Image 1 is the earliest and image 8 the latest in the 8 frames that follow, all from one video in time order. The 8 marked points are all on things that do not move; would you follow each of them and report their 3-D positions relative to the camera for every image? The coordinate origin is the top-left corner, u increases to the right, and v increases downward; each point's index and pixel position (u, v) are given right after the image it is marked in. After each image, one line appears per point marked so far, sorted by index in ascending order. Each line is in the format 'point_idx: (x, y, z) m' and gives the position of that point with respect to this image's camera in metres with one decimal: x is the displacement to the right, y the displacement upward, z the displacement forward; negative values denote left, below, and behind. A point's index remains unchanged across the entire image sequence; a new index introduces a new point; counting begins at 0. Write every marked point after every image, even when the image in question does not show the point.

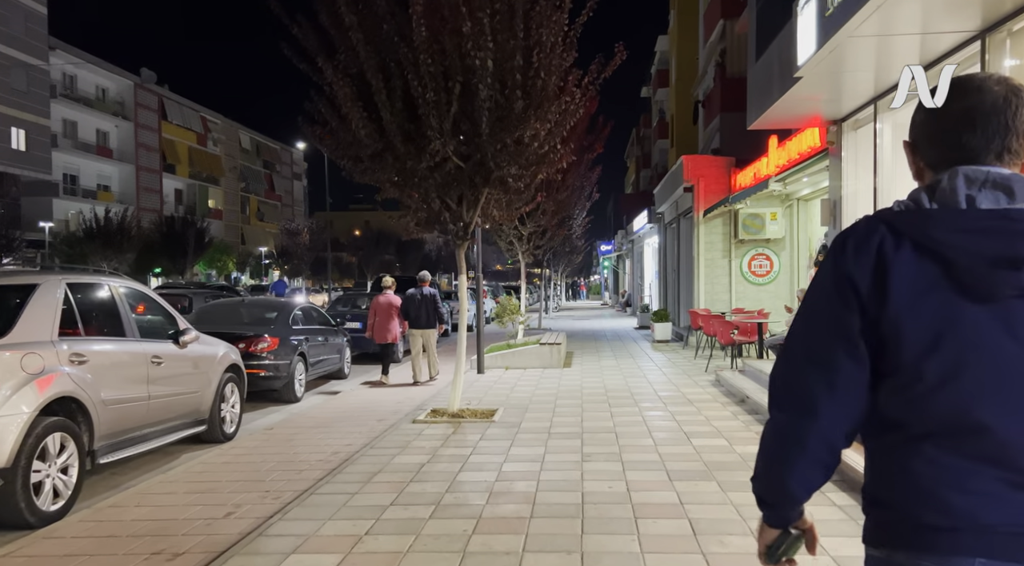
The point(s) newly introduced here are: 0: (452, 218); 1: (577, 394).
0: (-0.7, +0.8, +8.4) m
1: (+0.9, -1.6, +9.6) m
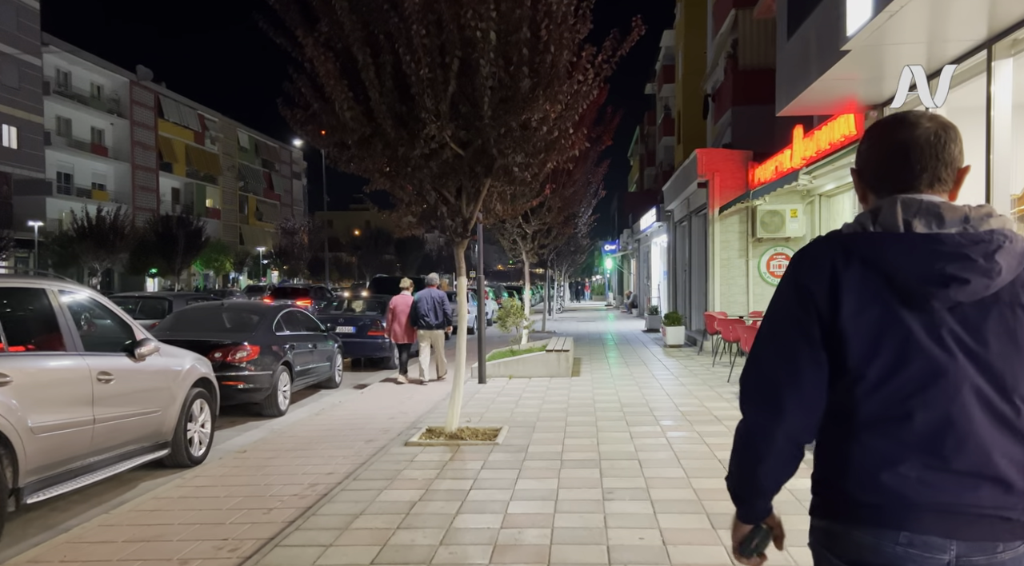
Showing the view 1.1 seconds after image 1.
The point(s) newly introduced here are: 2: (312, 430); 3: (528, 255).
0: (-0.7, +0.8, +7.5) m
1: (+1.0, -1.6, +8.7) m
2: (-2.4, -1.8, +8.4) m
3: (+0.4, +0.6, +15.7) m
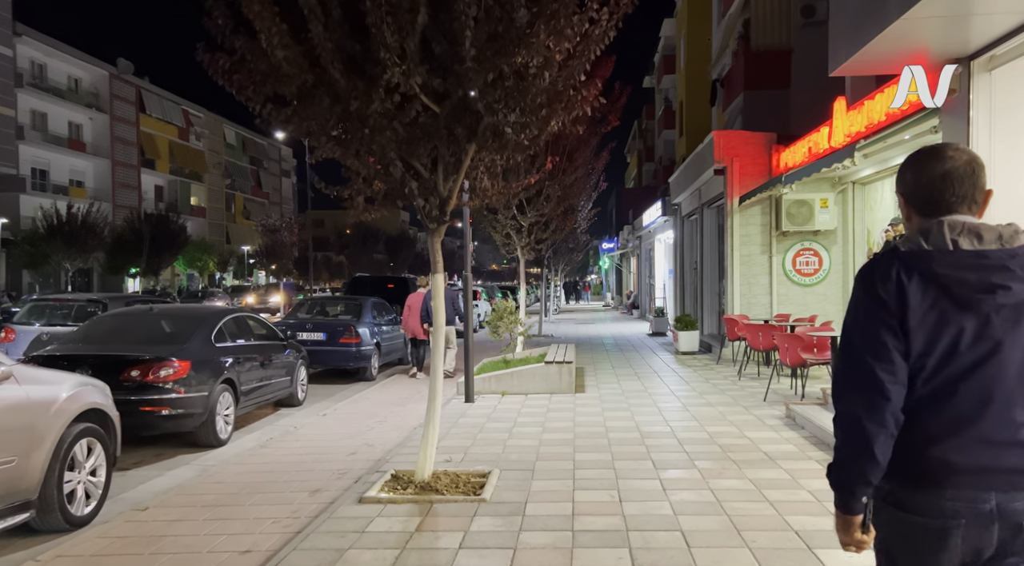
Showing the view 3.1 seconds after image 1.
0: (-0.7, +0.8, +5.7) m
1: (+0.9, -1.6, +6.9) m
2: (-2.5, -1.8, +6.6) m
3: (+0.2, +0.6, +13.9) m
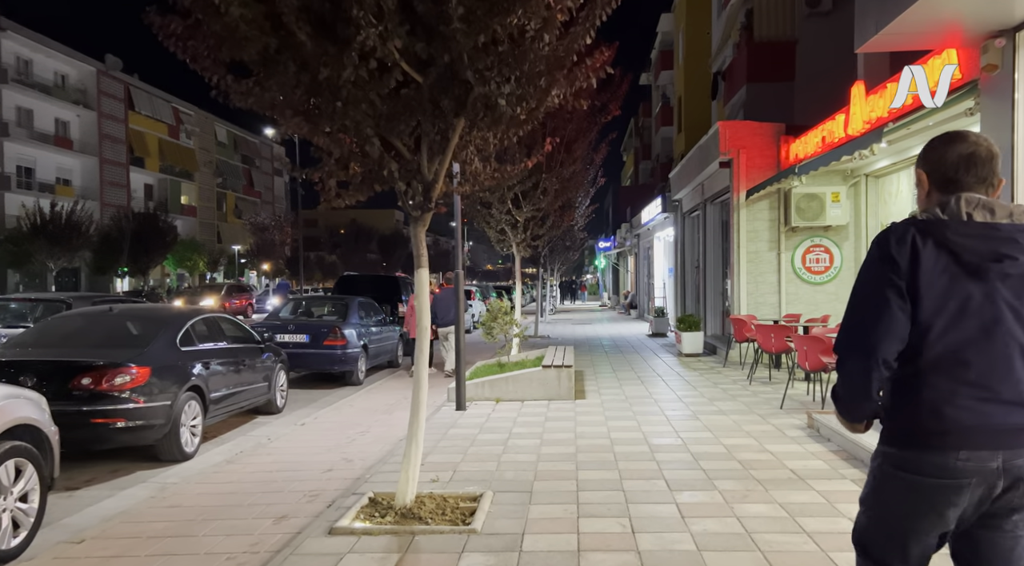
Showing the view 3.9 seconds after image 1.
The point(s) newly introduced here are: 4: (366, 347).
0: (-0.8, +0.8, +5.0) m
1: (+0.9, -1.6, +6.2) m
2: (-2.5, -1.7, +5.8) m
3: (+0.1, +0.7, +13.2) m
4: (-2.7, -1.2, +12.8) m
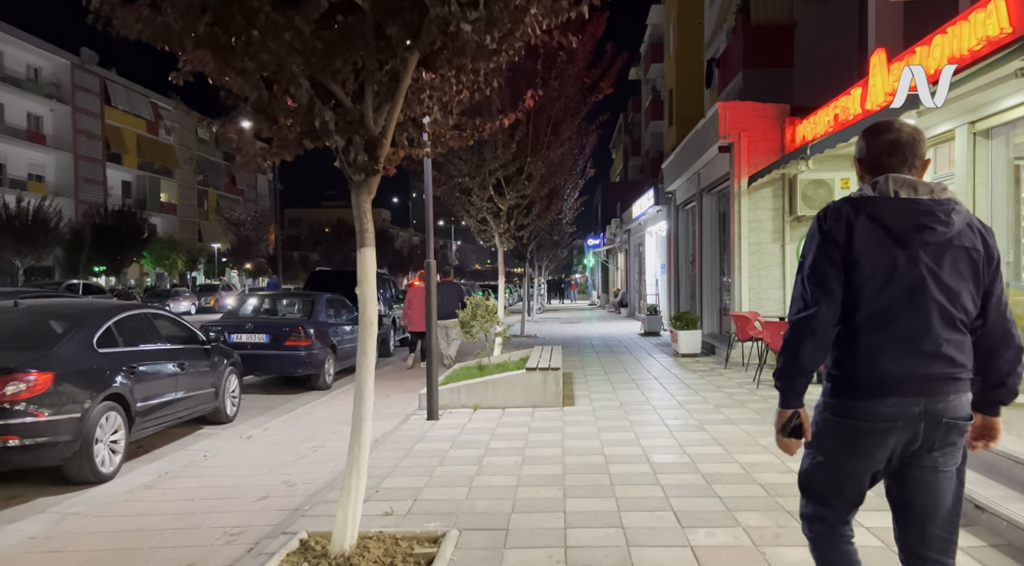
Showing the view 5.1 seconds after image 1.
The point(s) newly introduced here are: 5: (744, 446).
0: (-1.0, +0.9, +3.9) m
1: (+0.7, -1.5, +5.1) m
2: (-2.7, -1.6, +4.7) m
3: (-0.2, +0.8, +12.1) m
4: (-3.0, -1.1, +11.7) m
5: (+2.0, -1.4, +6.0) m
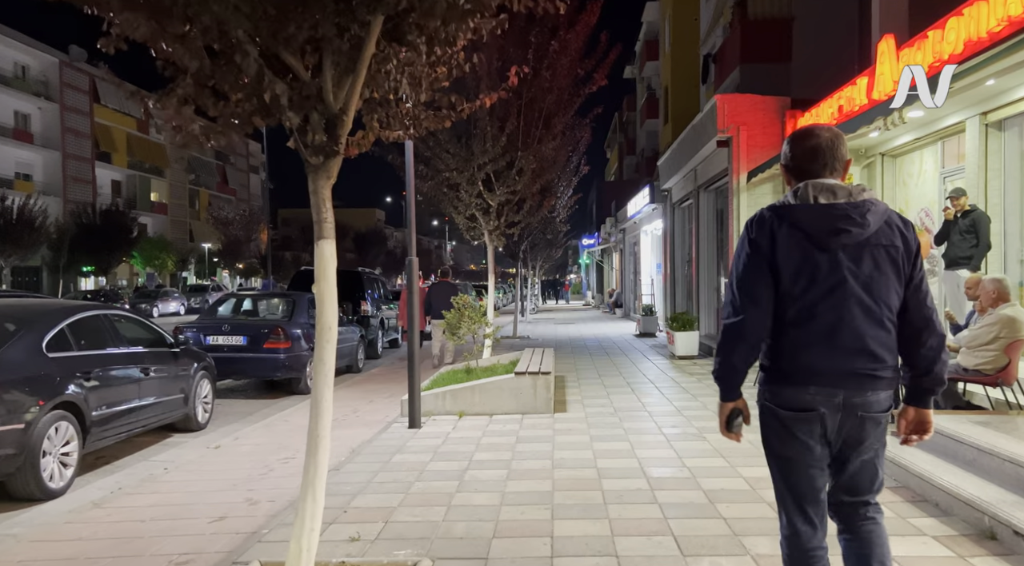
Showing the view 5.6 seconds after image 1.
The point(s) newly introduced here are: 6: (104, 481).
0: (-1.1, +0.9, +3.4) m
1: (+0.6, -1.5, +4.7) m
2: (-2.8, -1.6, +4.2) m
3: (-0.3, +0.8, +11.7) m
4: (-3.2, -1.1, +11.2) m
5: (+1.9, -1.4, +5.6) m
6: (-3.6, -1.7, +6.0) m
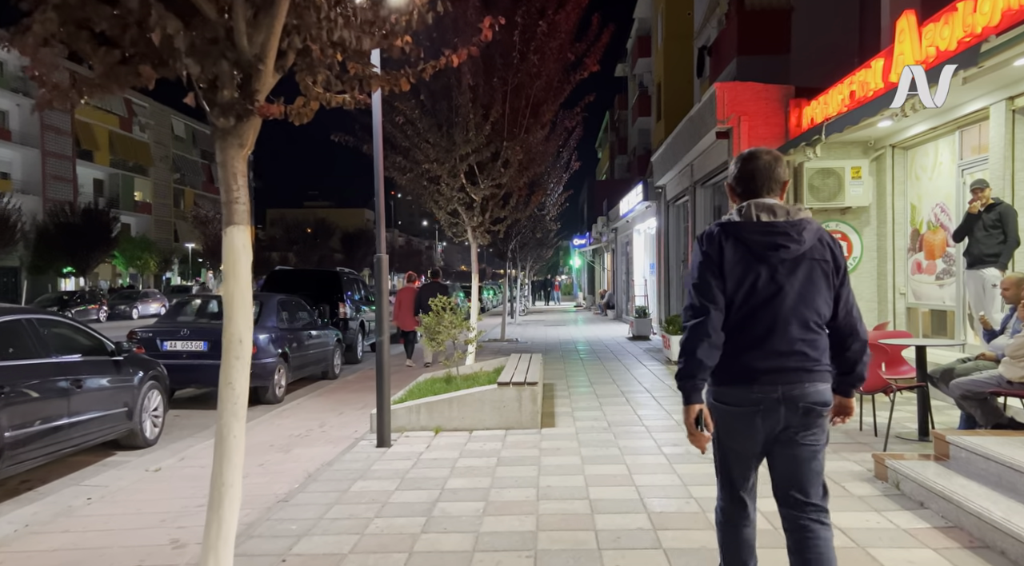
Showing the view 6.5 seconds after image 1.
0: (-1.2, +0.9, +2.6) m
1: (+0.4, -1.5, +3.9) m
2: (-3.0, -1.6, +3.4) m
3: (-0.6, +0.8, +10.9) m
4: (-3.4, -1.1, +10.4) m
5: (+1.8, -1.4, +4.8) m
6: (-3.7, -1.7, +5.2) m
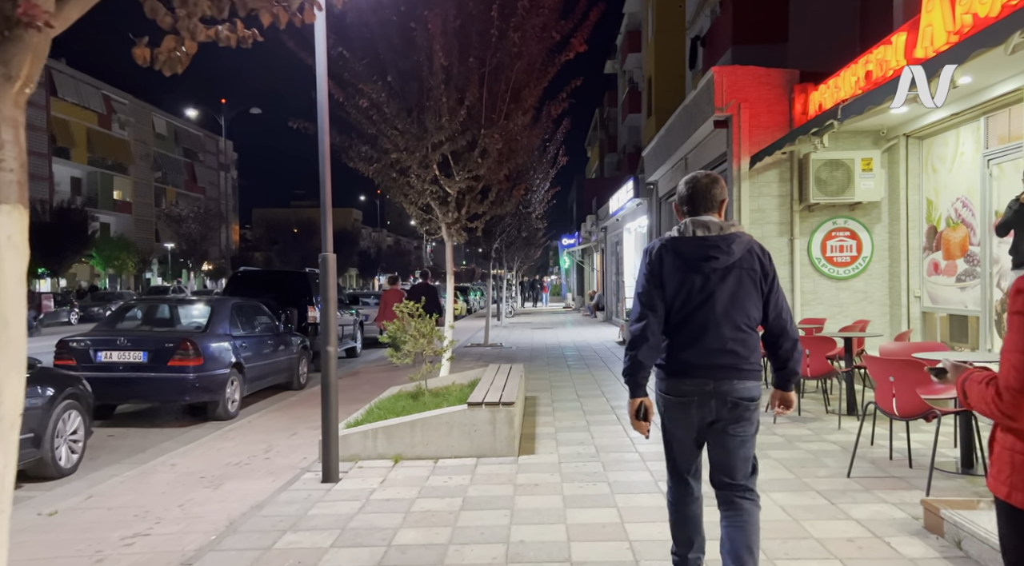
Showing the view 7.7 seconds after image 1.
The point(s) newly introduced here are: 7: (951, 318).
0: (-1.4, +0.9, +1.7) m
1: (+0.2, -1.5, +3.0) m
2: (-3.1, -1.7, +2.4) m
3: (-0.9, +0.7, +9.9) m
4: (-3.7, -1.1, +9.4) m
5: (+1.6, -1.4, +3.9) m
6: (-3.9, -1.8, +4.1) m
7: (+5.6, -0.4, +8.8) m
